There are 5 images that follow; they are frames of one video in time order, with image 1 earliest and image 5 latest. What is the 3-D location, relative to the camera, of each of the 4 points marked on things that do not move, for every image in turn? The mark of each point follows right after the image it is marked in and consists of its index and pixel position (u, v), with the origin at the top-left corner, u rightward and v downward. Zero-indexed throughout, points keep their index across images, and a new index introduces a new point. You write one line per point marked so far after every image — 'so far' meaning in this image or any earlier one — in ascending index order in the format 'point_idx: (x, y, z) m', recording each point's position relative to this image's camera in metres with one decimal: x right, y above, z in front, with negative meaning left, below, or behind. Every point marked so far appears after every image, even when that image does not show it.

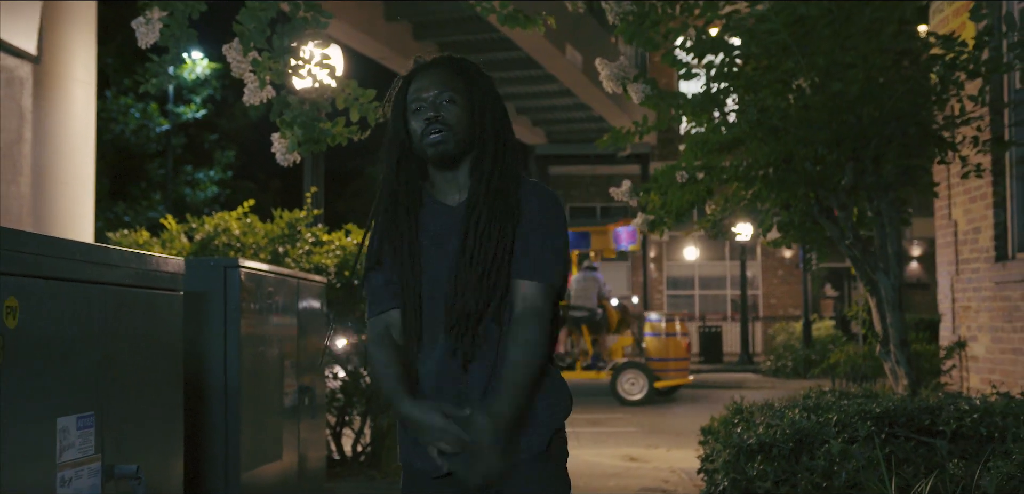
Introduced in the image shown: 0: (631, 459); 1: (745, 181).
0: (+1.1, -2.0, +11.7) m
1: (+1.6, +0.4, +8.2) m
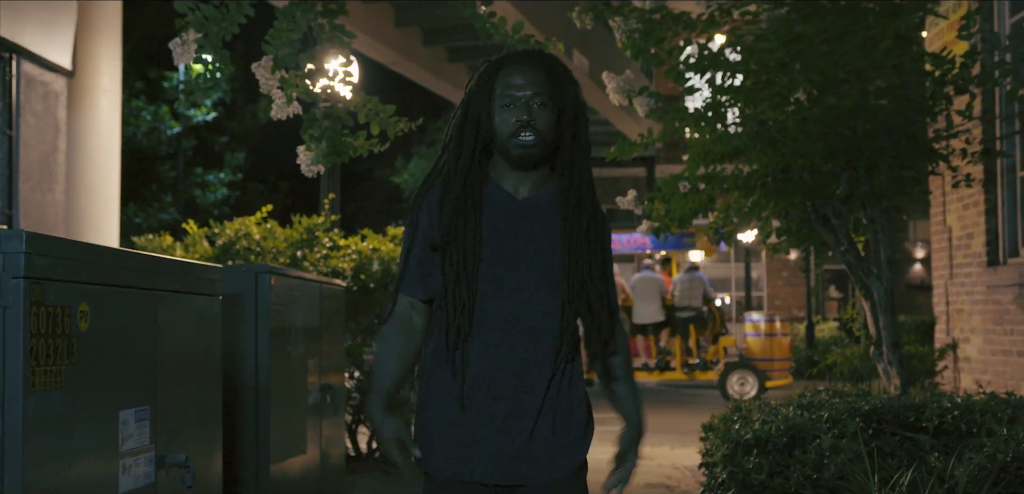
0: (+1.2, -2.1, +12.1) m
1: (+1.7, +0.4, +8.6) m
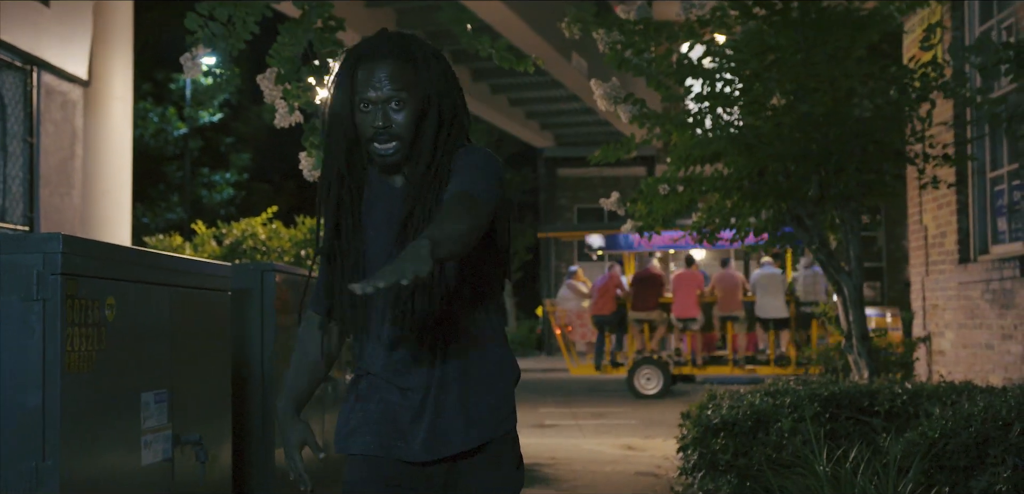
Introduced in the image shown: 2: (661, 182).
0: (+1.2, -2.1, +12.6) m
1: (+1.6, +0.4, +9.2) m
2: (+1.2, +0.5, +9.6) m
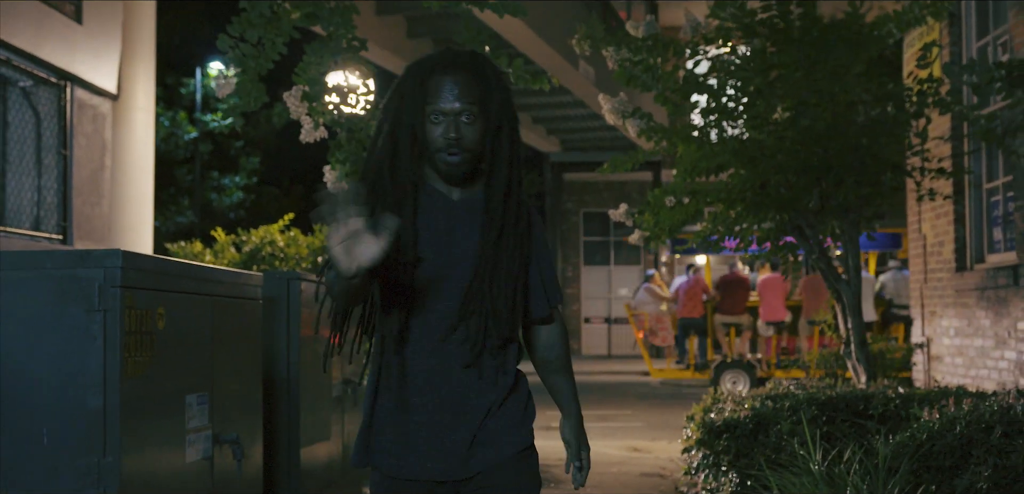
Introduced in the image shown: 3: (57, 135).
0: (+1.3, -2.1, +12.9) m
1: (+1.7, +0.3, +9.5) m
2: (+1.3, +0.4, +10.0) m
3: (-3.3, +0.8, +8.9) m
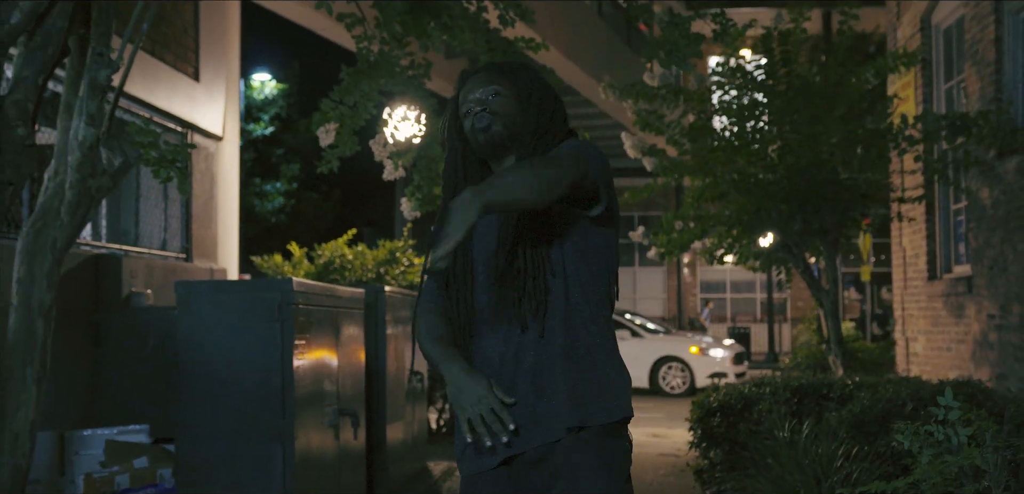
0: (+1.7, -2.3, +14.9) m
1: (+2.0, +0.2, +11.4) m
2: (+1.6, +0.3, +11.9) m
3: (-3.0, +0.7, +11.0) m
